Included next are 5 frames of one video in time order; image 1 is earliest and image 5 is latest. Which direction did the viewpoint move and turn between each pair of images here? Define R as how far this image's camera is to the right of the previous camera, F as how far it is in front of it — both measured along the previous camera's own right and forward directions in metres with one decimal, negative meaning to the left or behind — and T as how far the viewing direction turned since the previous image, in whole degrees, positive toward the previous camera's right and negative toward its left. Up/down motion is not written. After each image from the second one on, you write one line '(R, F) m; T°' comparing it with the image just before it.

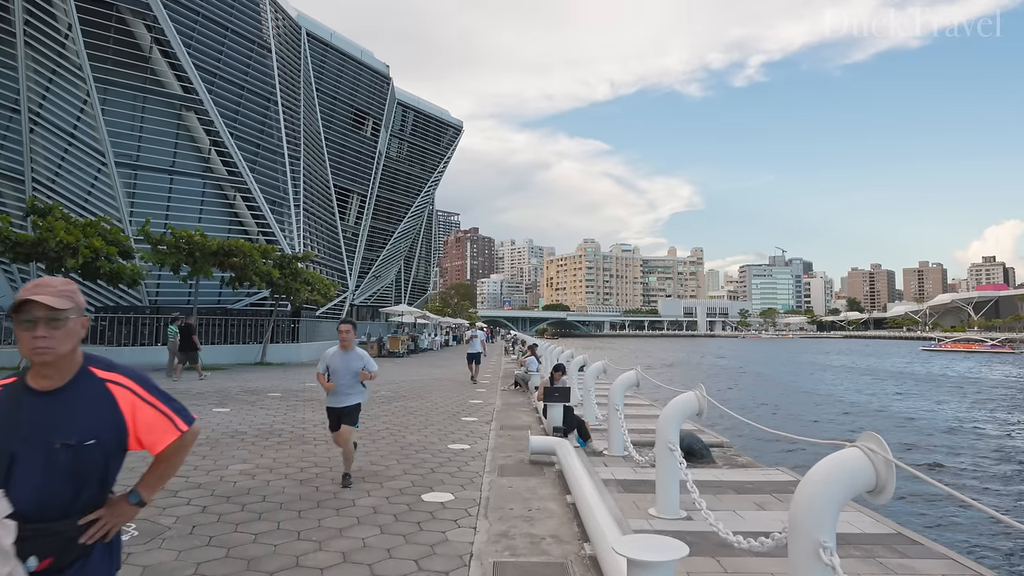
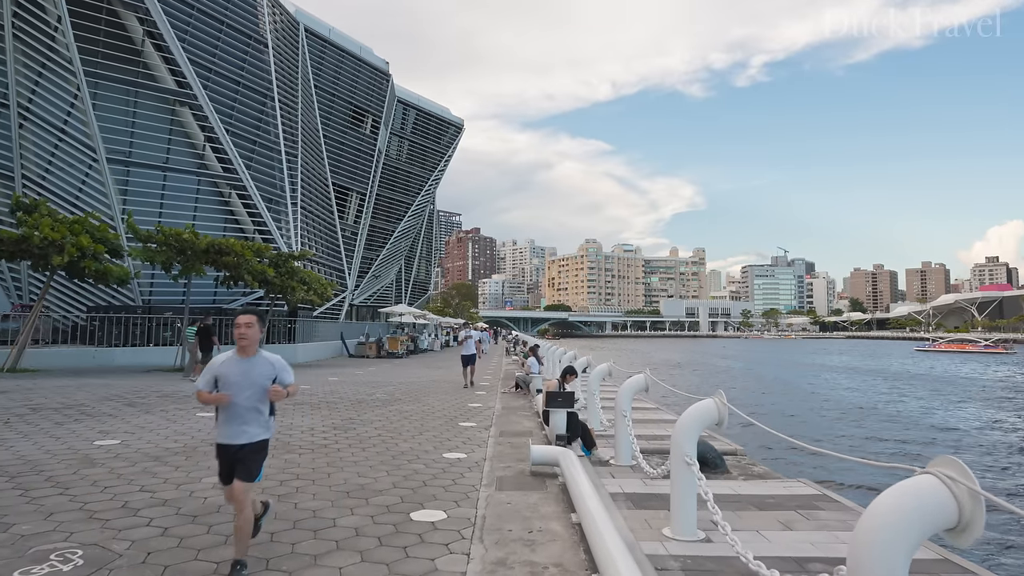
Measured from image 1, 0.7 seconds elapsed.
(0.0, +0.6) m; 0°
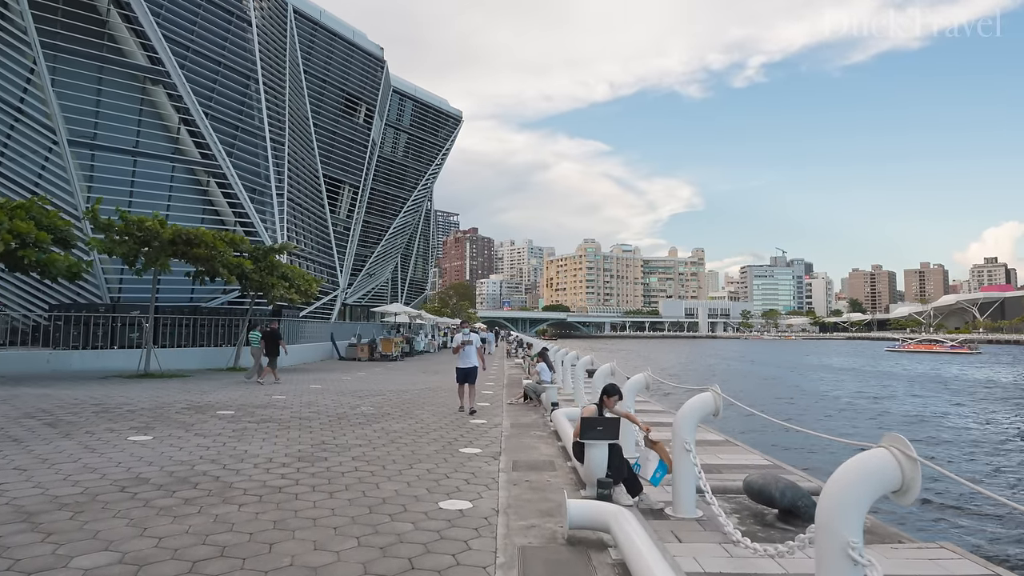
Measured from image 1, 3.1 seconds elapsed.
(-0.2, +2.0) m; 0°
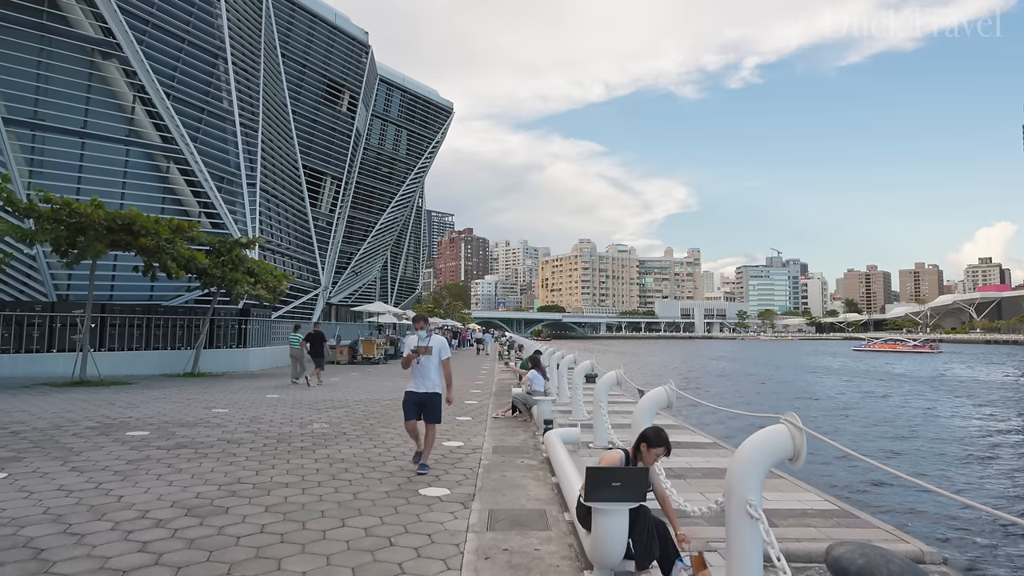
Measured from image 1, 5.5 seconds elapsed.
(+0.2, +2.0) m; 0°
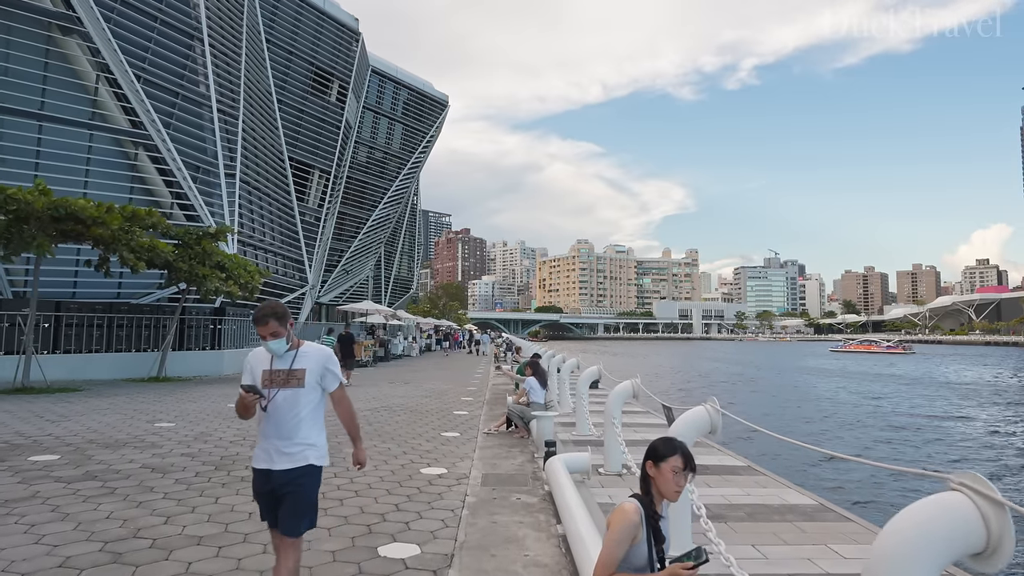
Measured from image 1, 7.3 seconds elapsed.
(0.0, +1.5) m; 0°
